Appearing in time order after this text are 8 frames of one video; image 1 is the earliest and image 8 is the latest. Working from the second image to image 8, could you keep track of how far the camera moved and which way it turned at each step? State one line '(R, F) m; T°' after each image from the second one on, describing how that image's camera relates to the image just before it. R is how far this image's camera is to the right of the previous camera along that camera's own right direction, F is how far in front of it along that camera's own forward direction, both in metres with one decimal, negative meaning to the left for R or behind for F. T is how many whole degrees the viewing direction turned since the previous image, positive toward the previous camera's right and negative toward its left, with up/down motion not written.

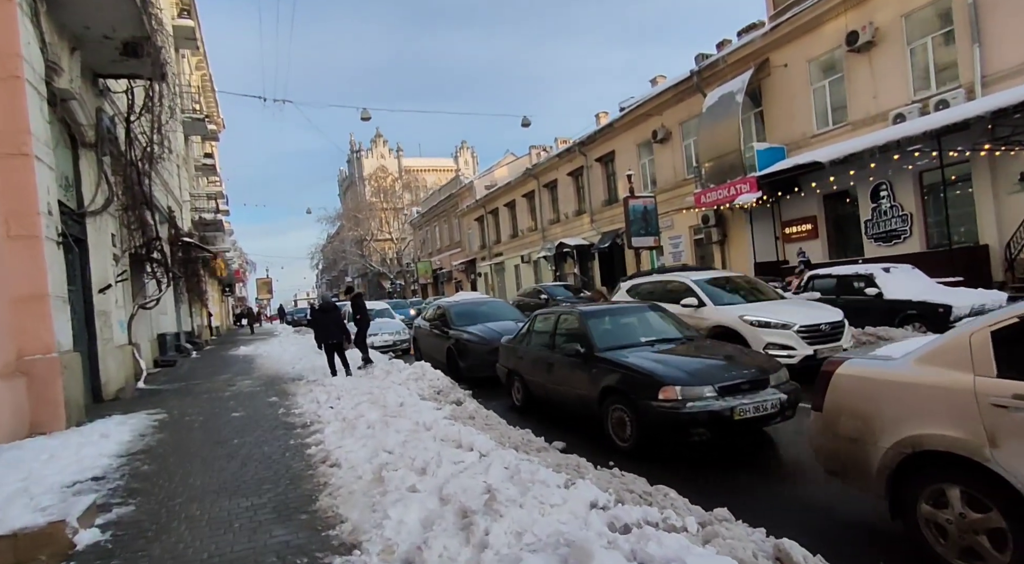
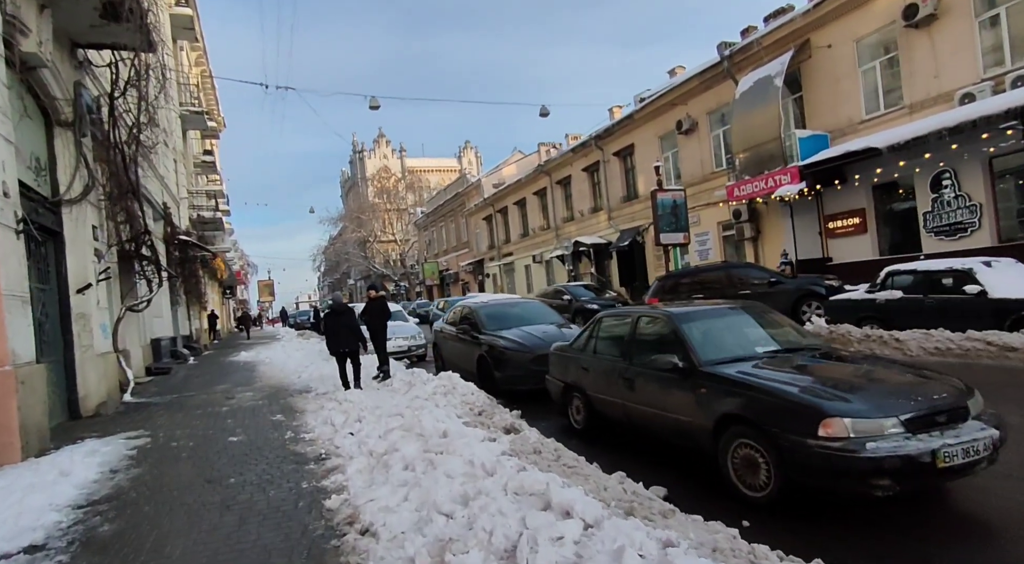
(-0.6, +1.4) m; 0°
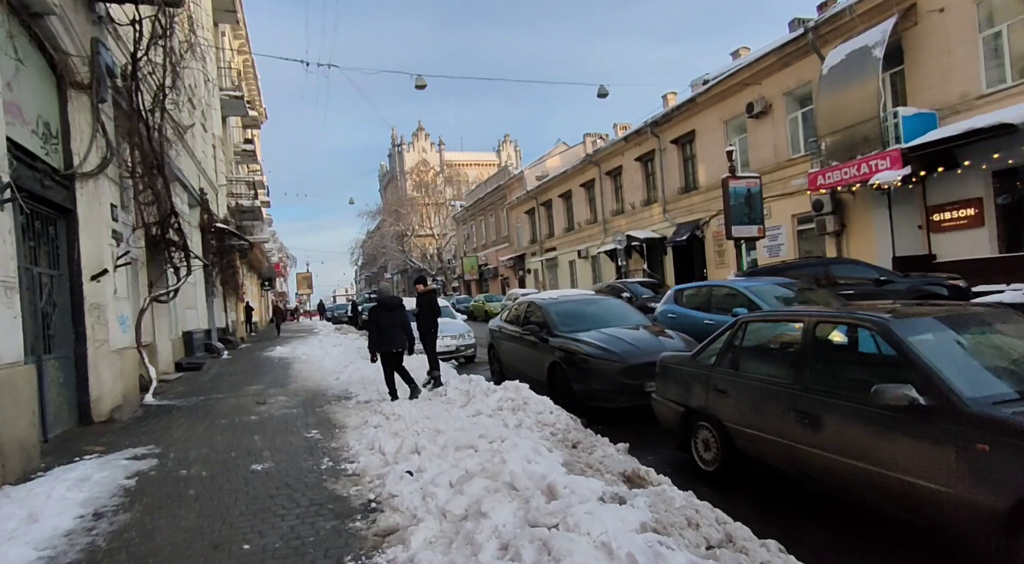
(-0.6, +1.6) m; -3°
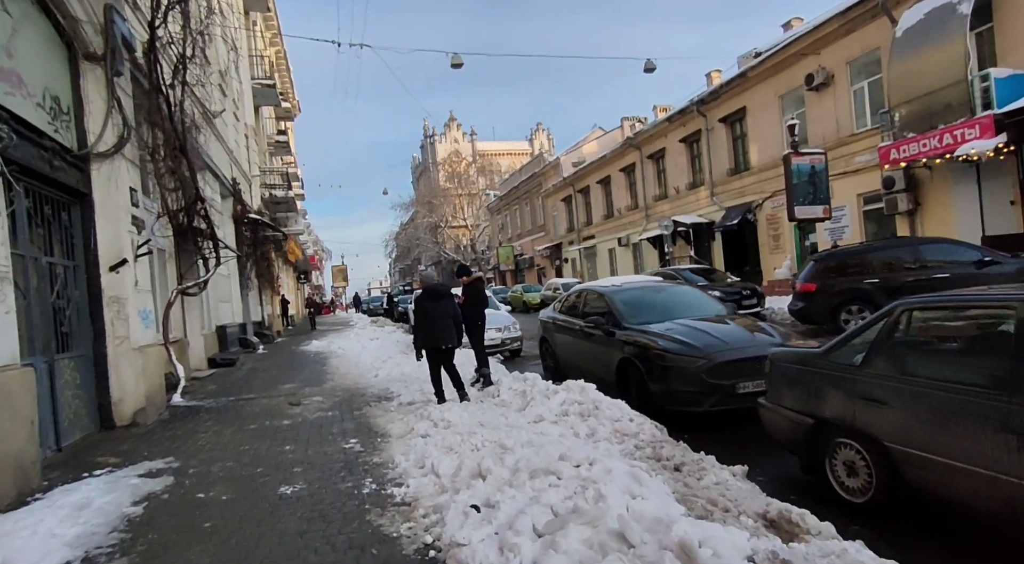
(-0.3, +1.0) m; -3°
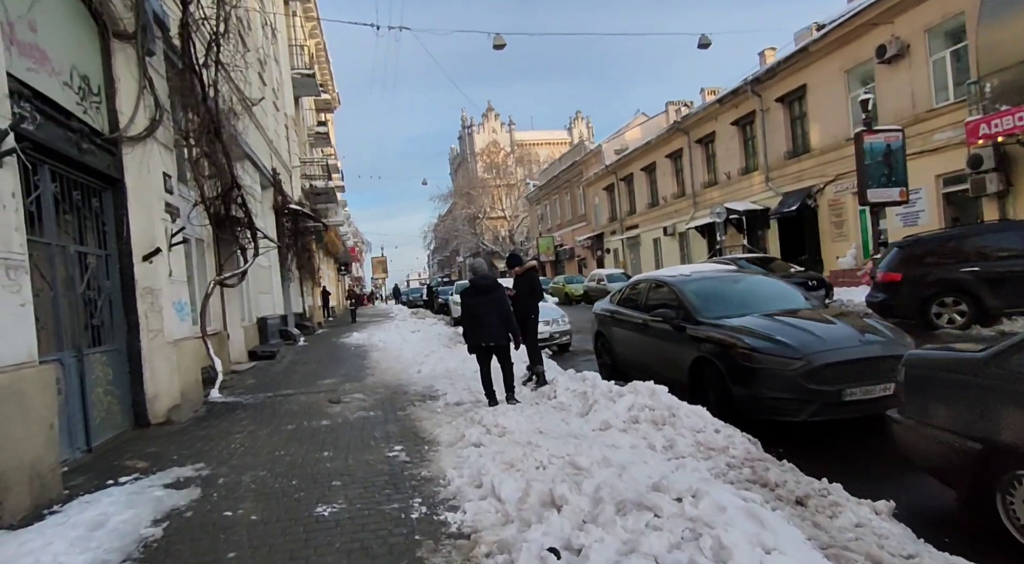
(-0.2, +0.7) m; -4°
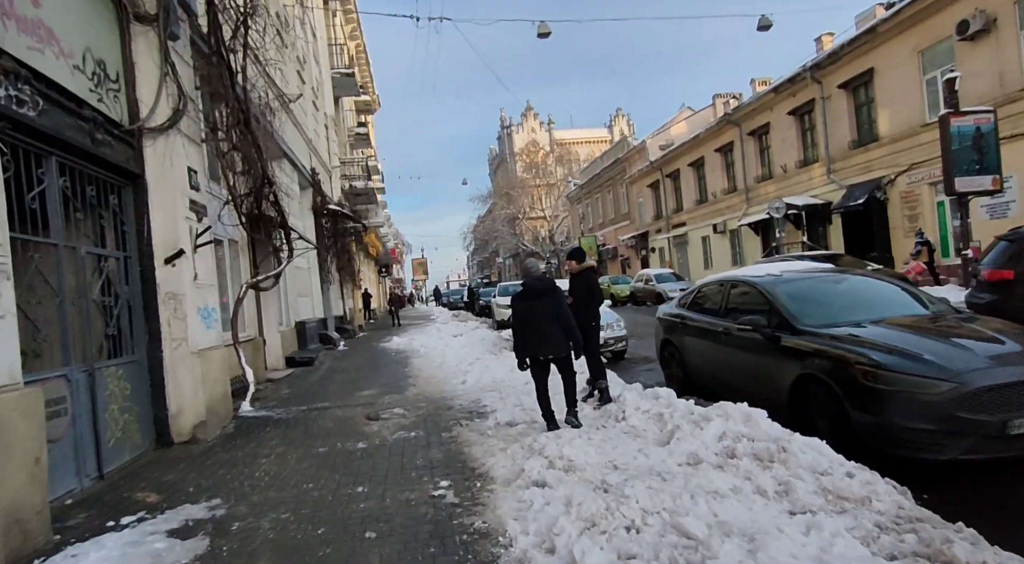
(-0.2, +0.9) m; -4°
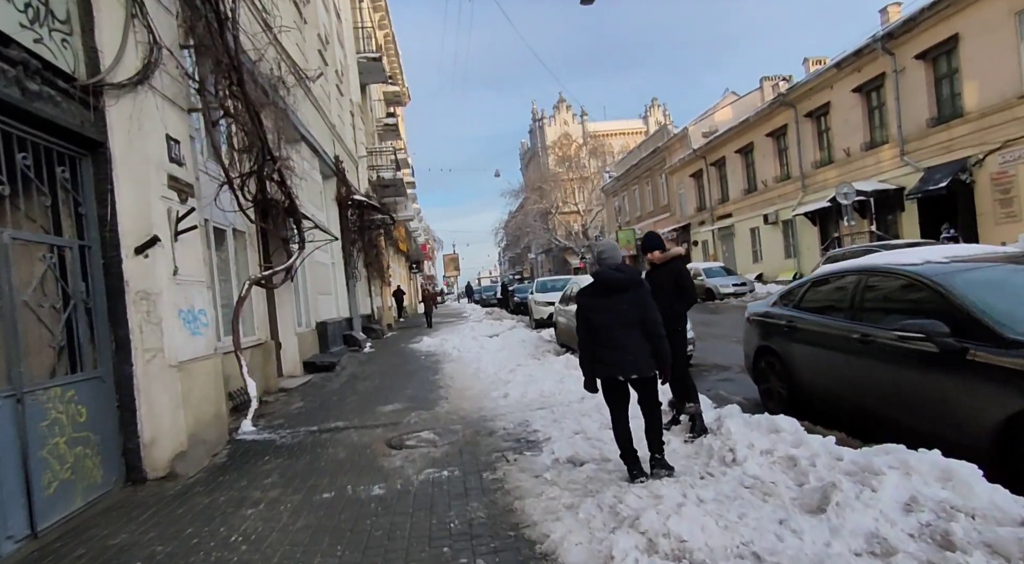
(-0.2, +1.5) m; -3°
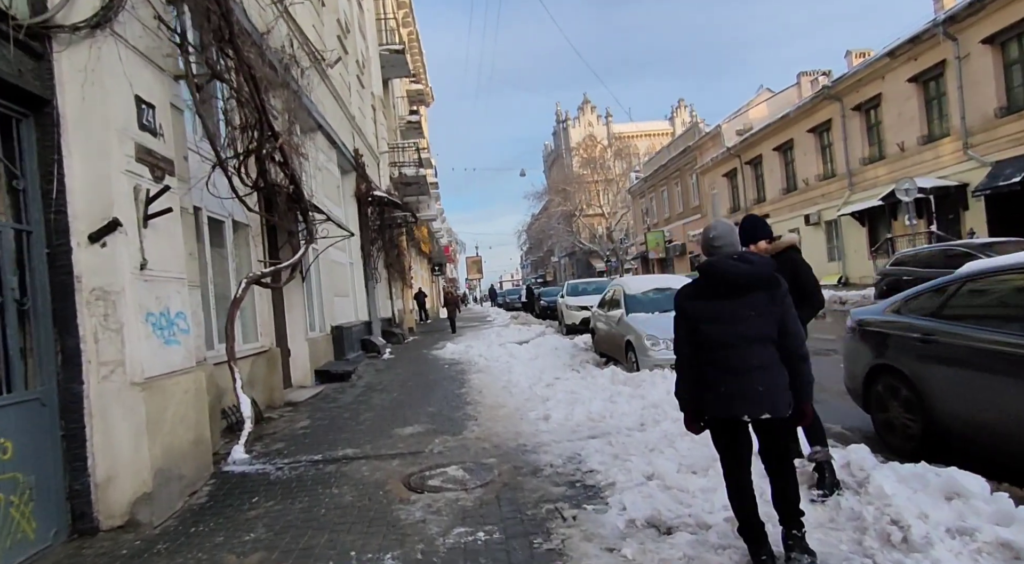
(-0.2, +1.3) m; -2°
